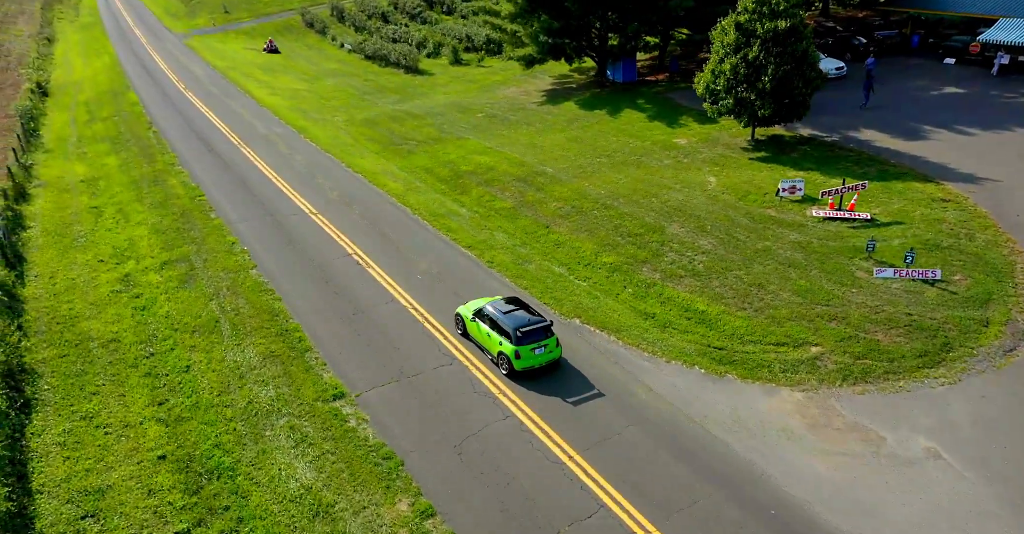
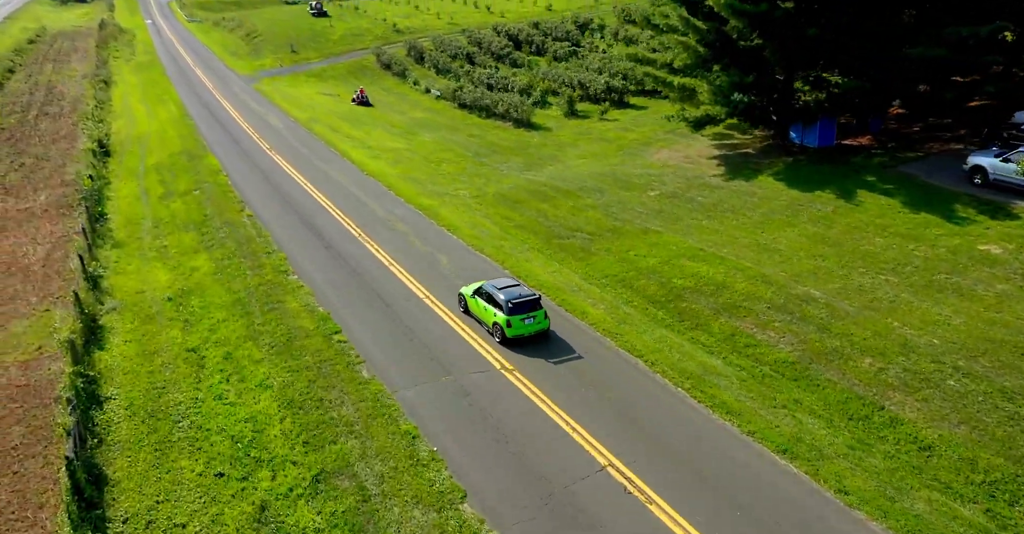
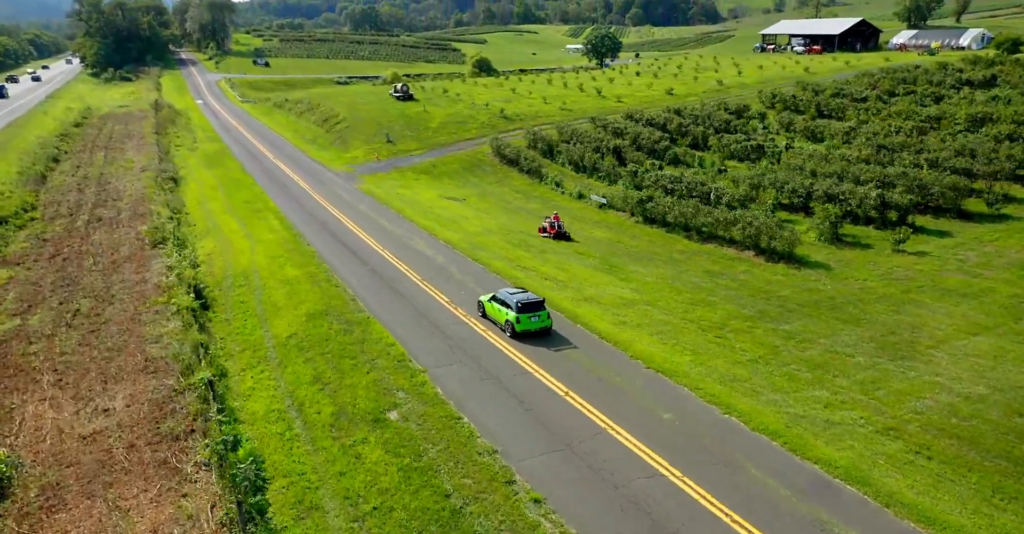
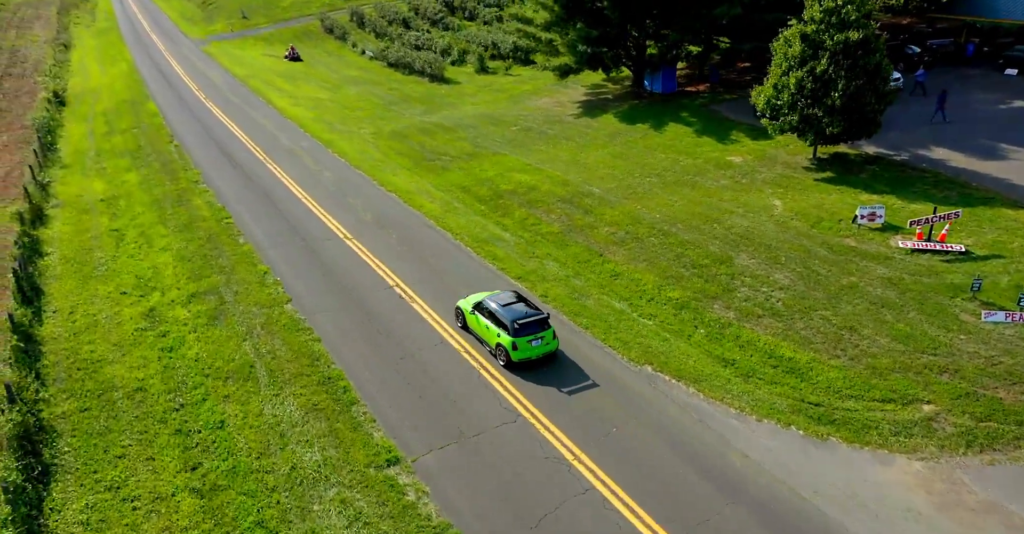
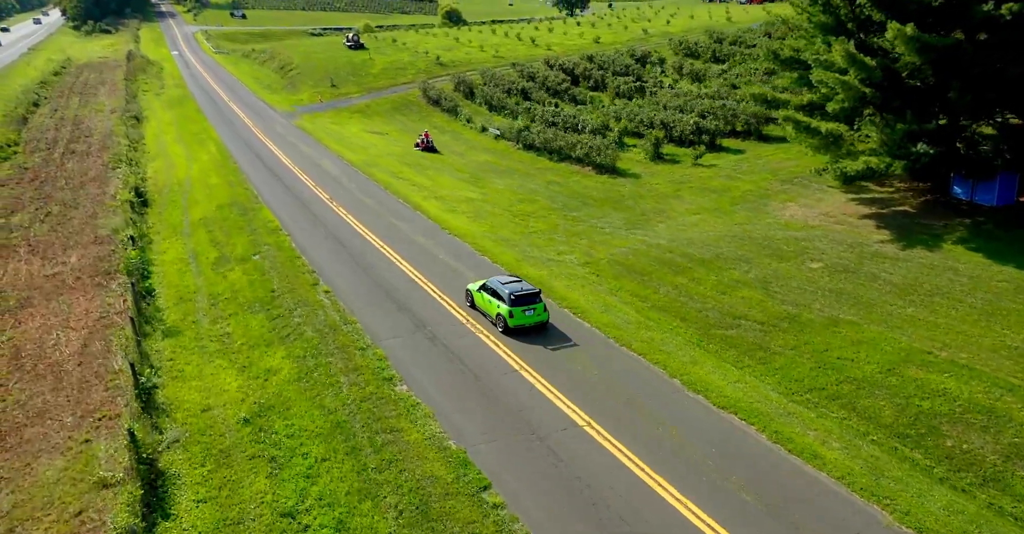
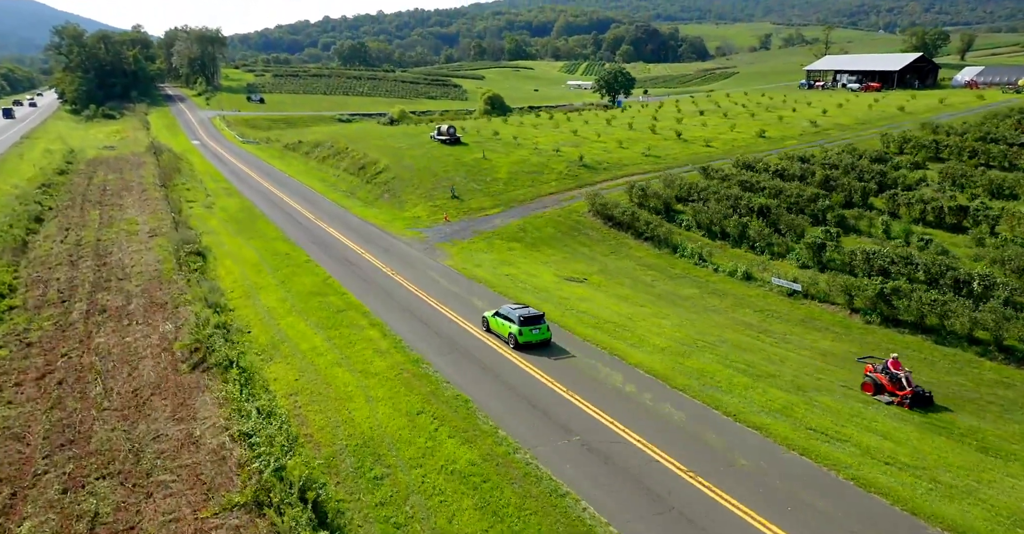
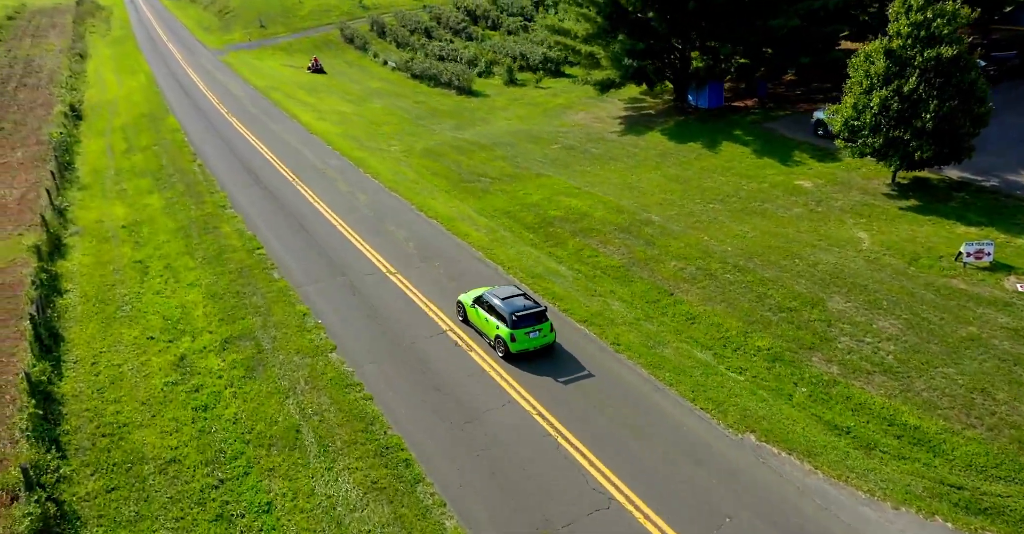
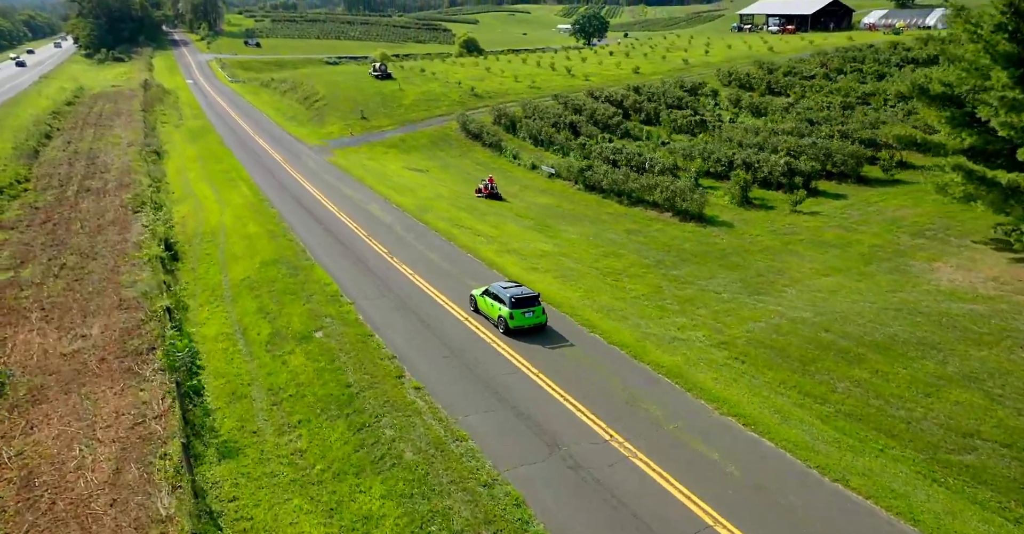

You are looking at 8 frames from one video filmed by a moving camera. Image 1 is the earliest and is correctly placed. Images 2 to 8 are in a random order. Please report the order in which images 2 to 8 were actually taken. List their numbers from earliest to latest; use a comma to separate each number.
4, 7, 2, 5, 8, 3, 6
